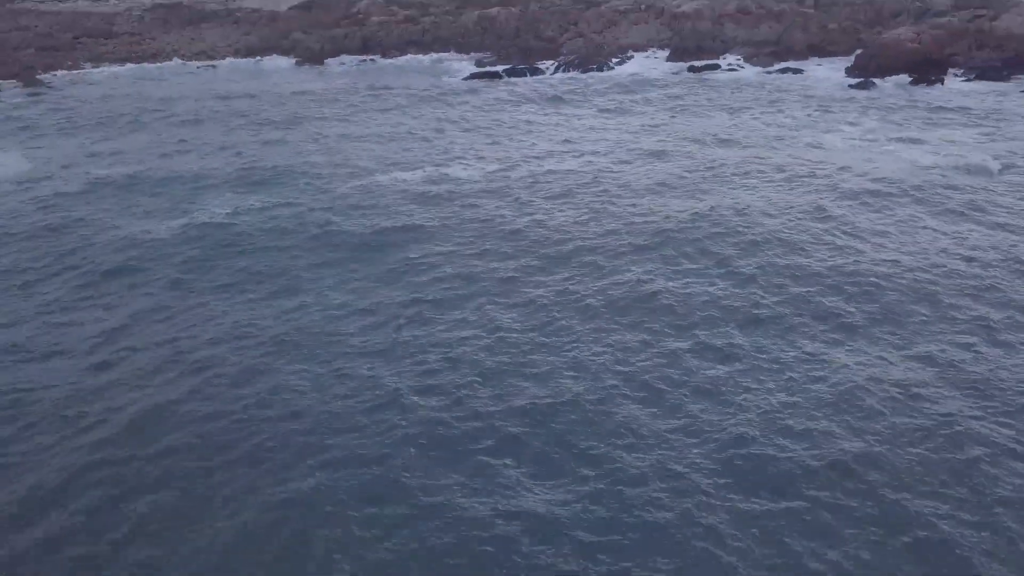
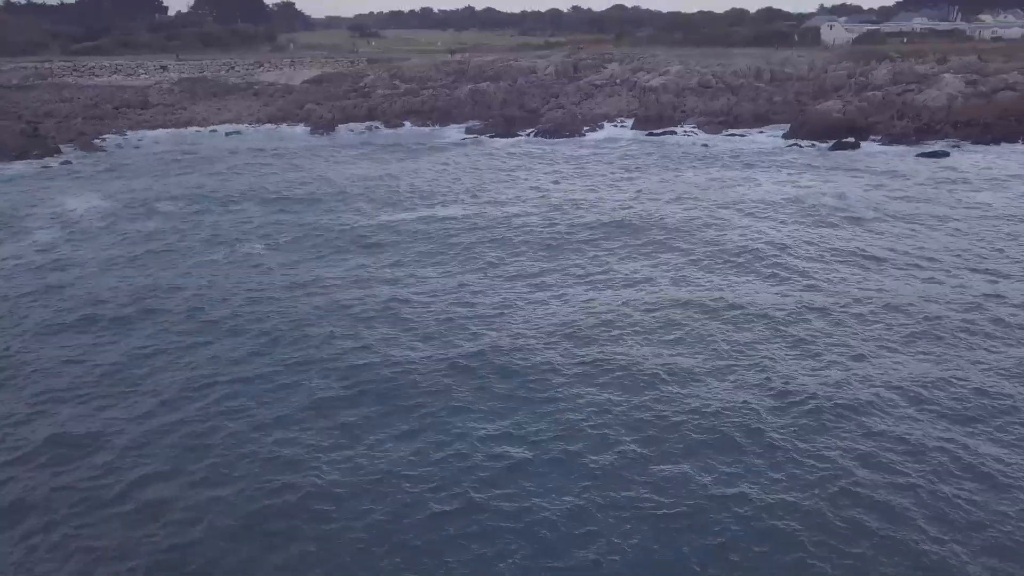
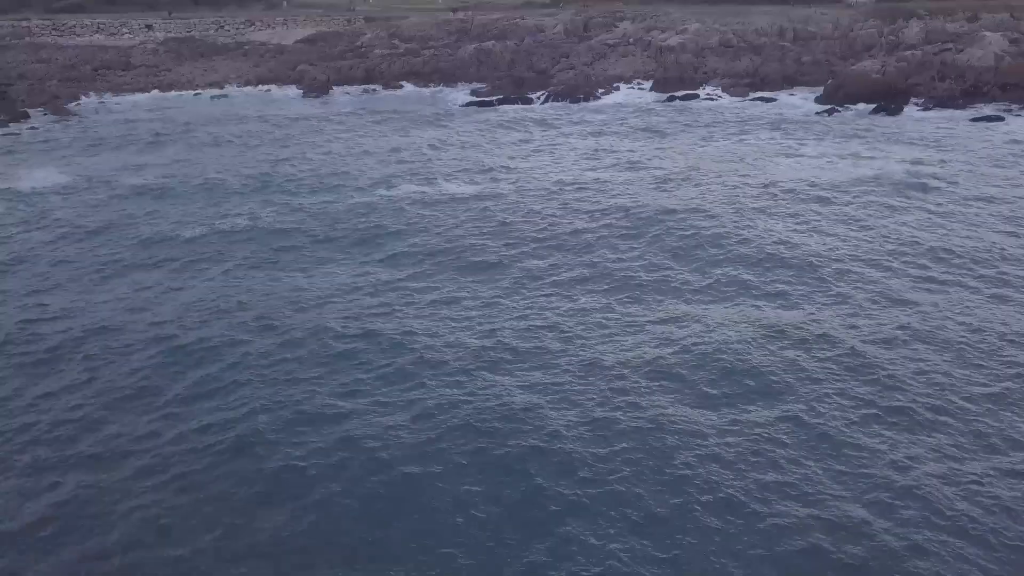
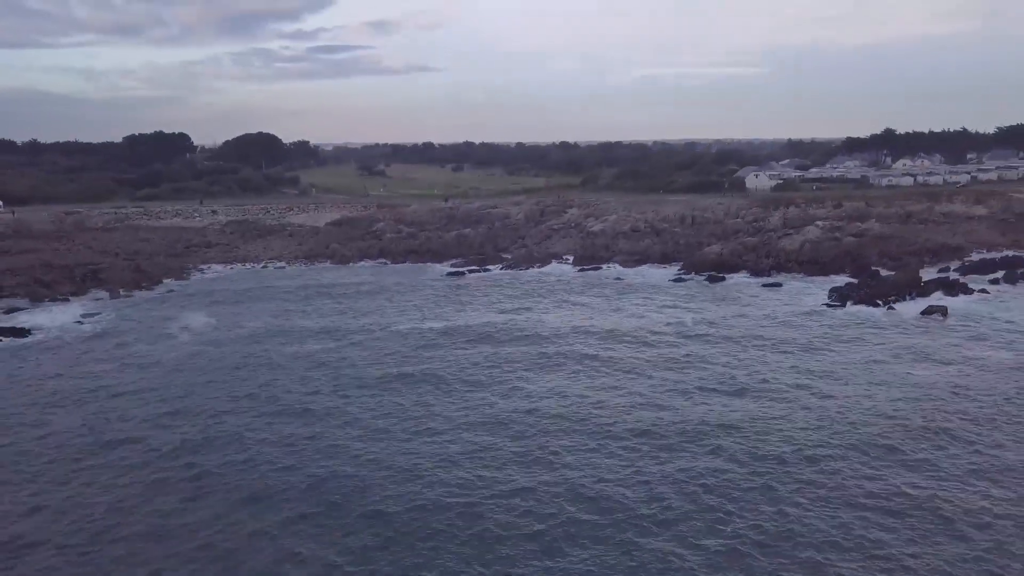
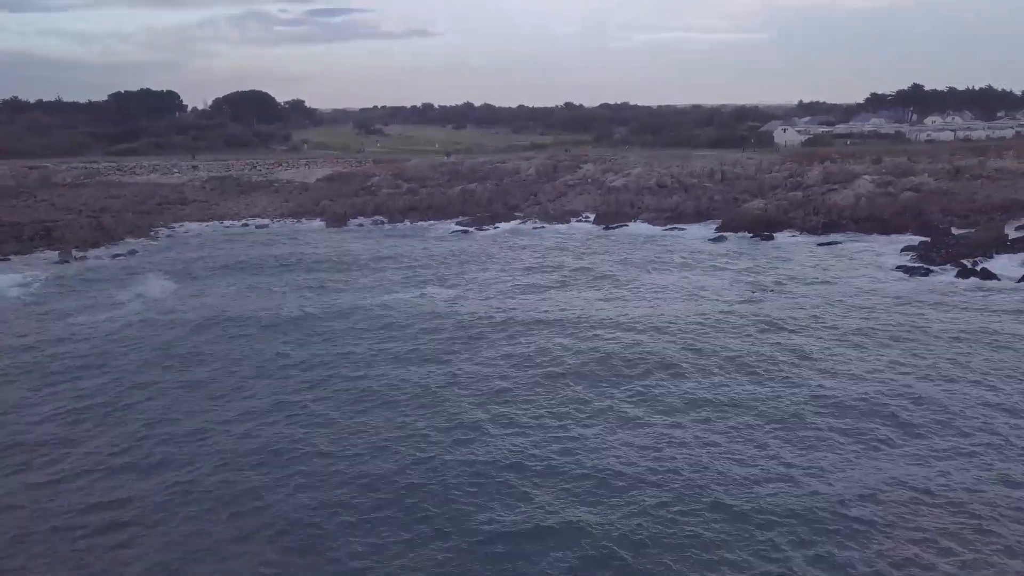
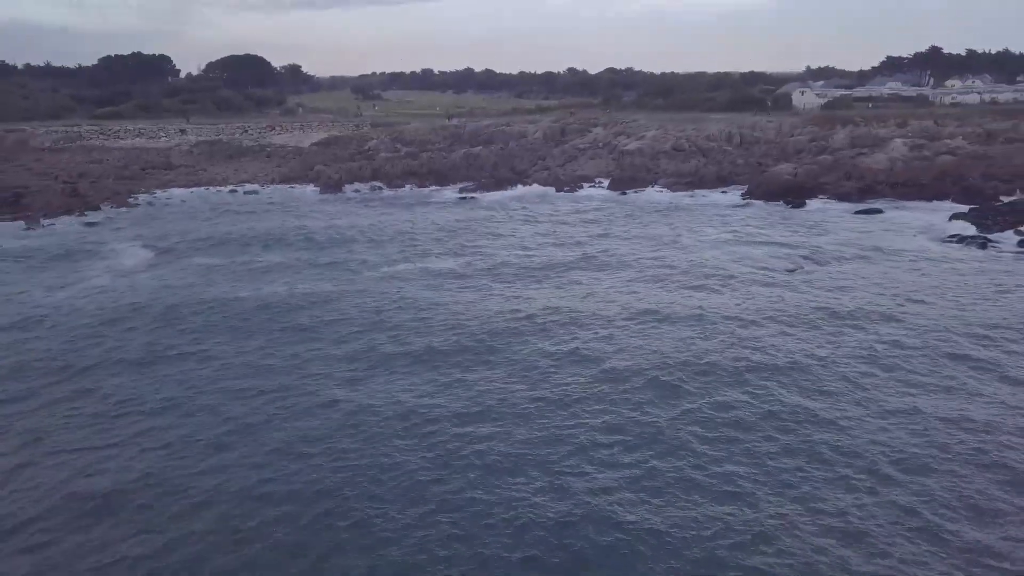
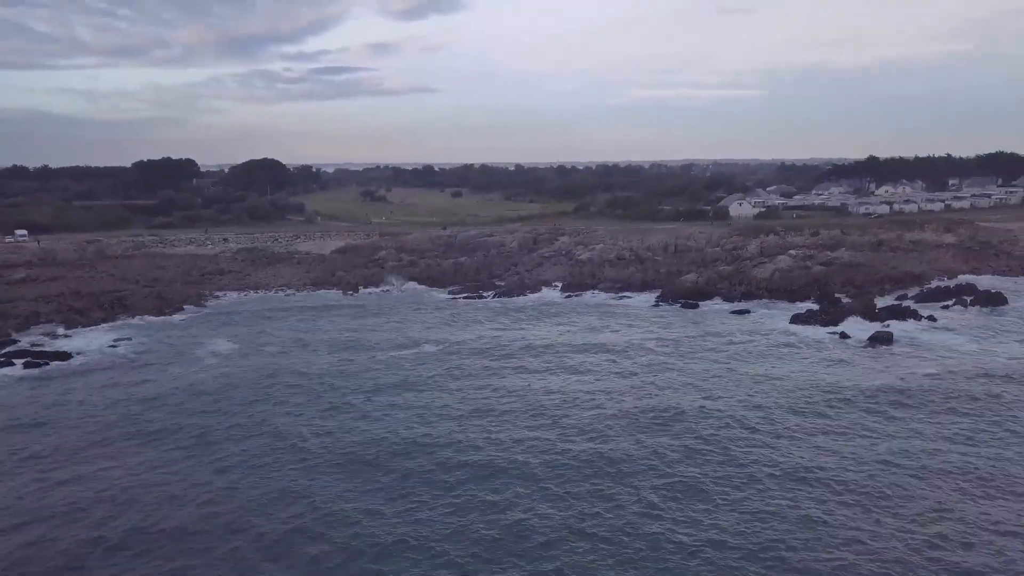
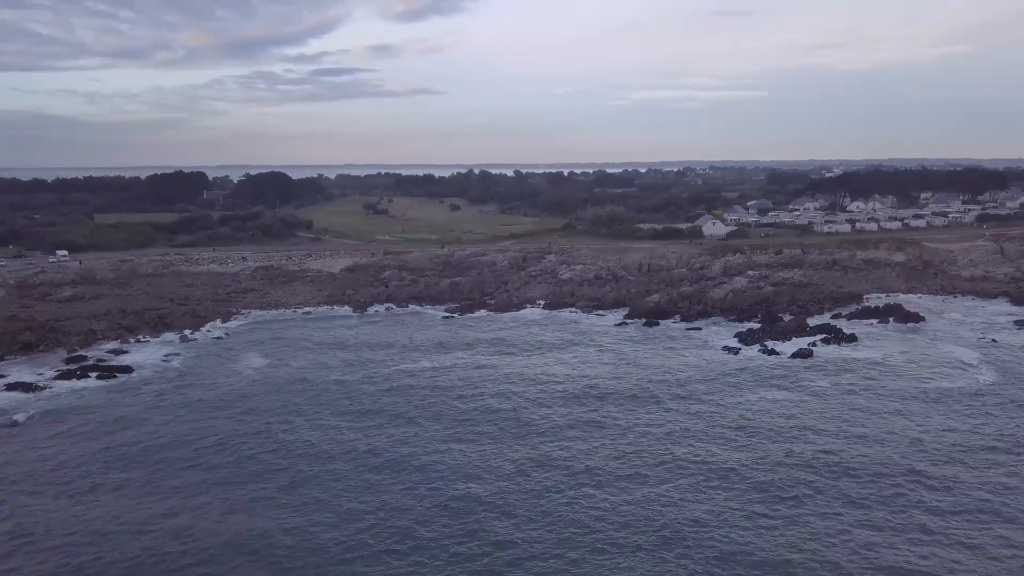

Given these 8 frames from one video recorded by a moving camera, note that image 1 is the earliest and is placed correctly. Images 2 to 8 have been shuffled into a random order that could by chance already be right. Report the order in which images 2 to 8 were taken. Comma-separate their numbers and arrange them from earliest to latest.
3, 2, 6, 5, 4, 7, 8
